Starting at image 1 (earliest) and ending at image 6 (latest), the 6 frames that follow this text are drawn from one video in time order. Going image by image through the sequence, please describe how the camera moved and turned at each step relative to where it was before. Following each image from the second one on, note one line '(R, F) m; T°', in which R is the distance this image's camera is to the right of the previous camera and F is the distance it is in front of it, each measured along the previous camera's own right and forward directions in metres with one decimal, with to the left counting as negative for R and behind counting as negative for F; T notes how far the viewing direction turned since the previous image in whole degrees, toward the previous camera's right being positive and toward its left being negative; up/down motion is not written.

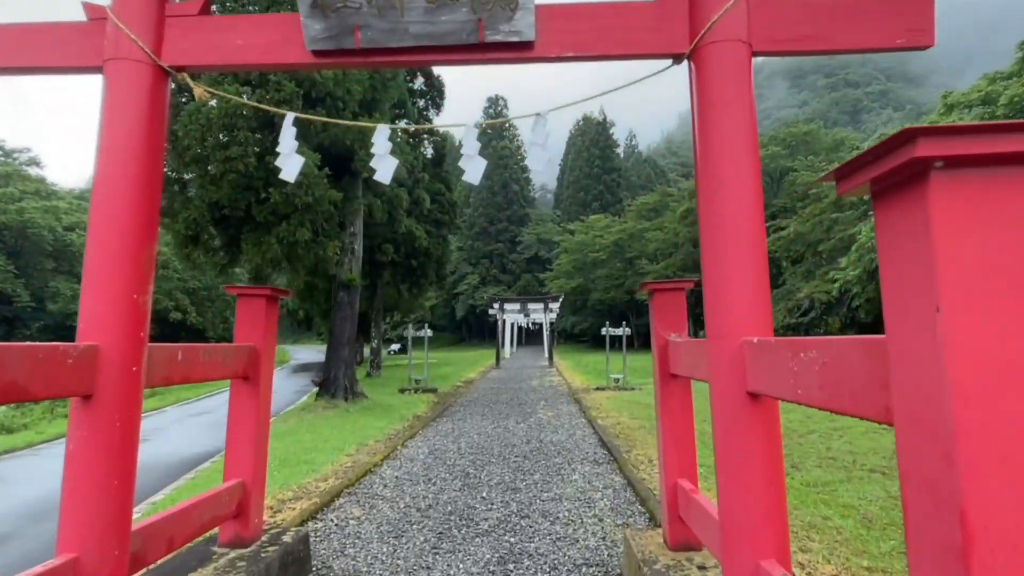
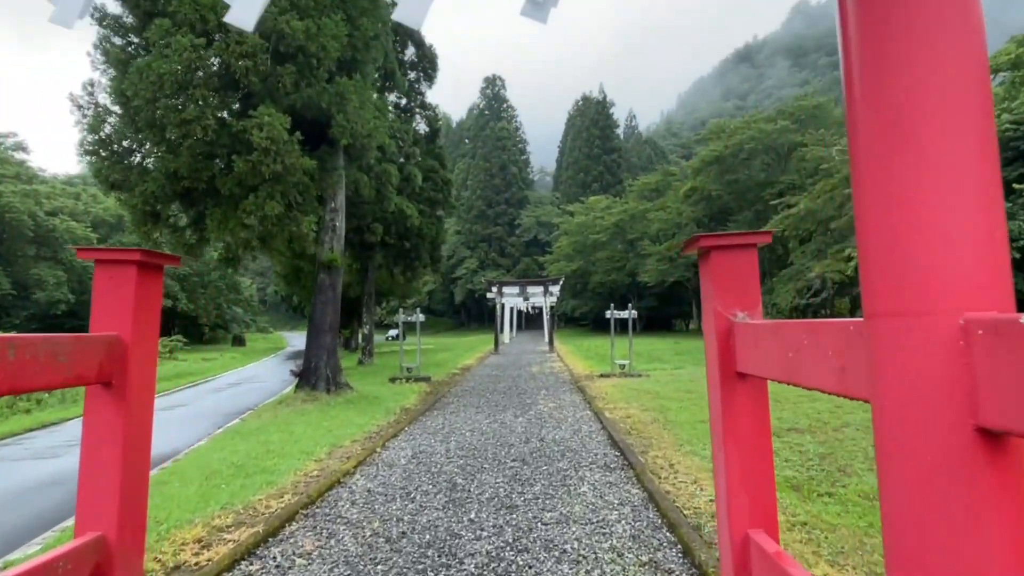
(0.0, +1.0) m; 0°
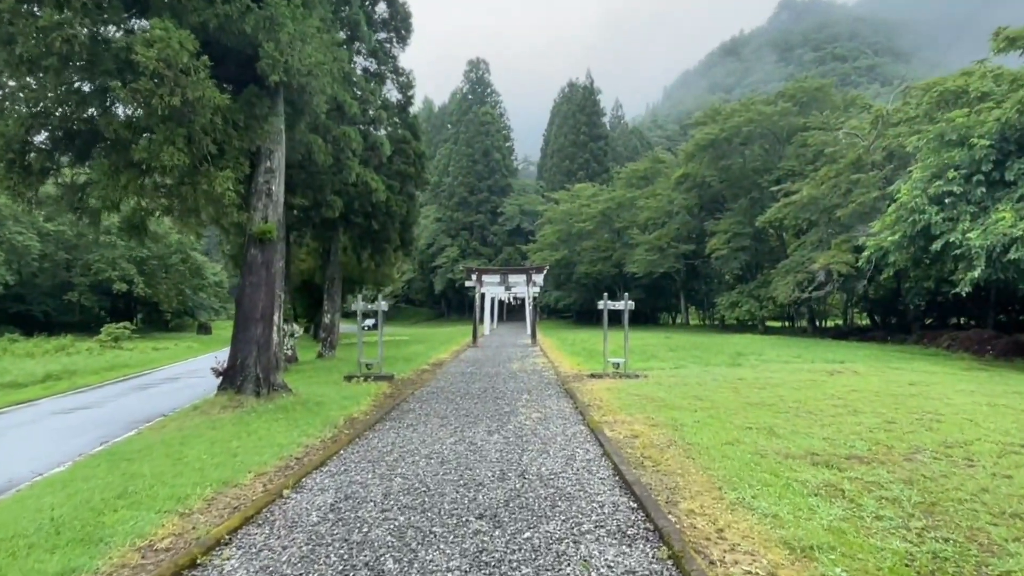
(+0.1, +1.8) m; +2°
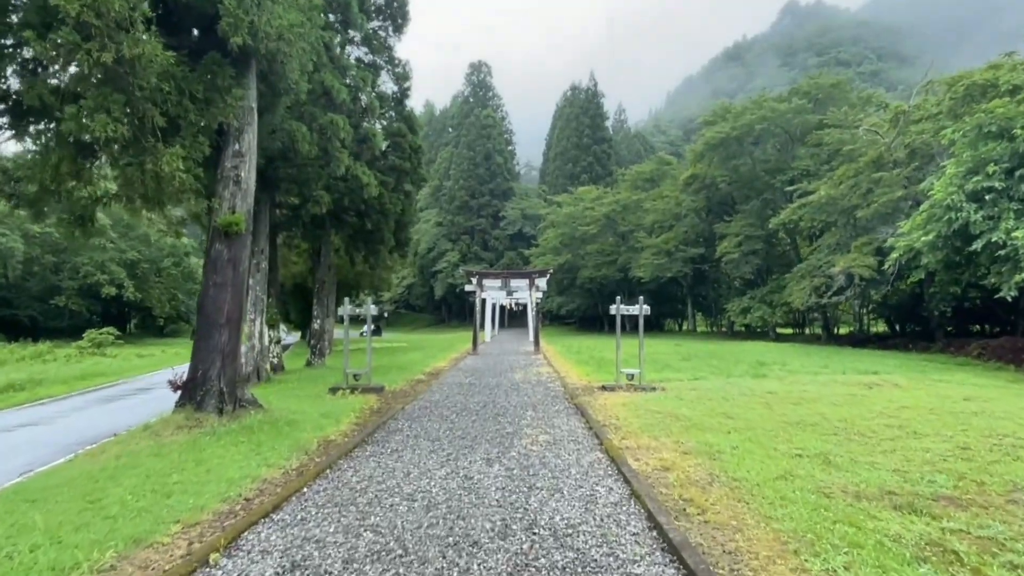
(0.0, +1.1) m; 0°
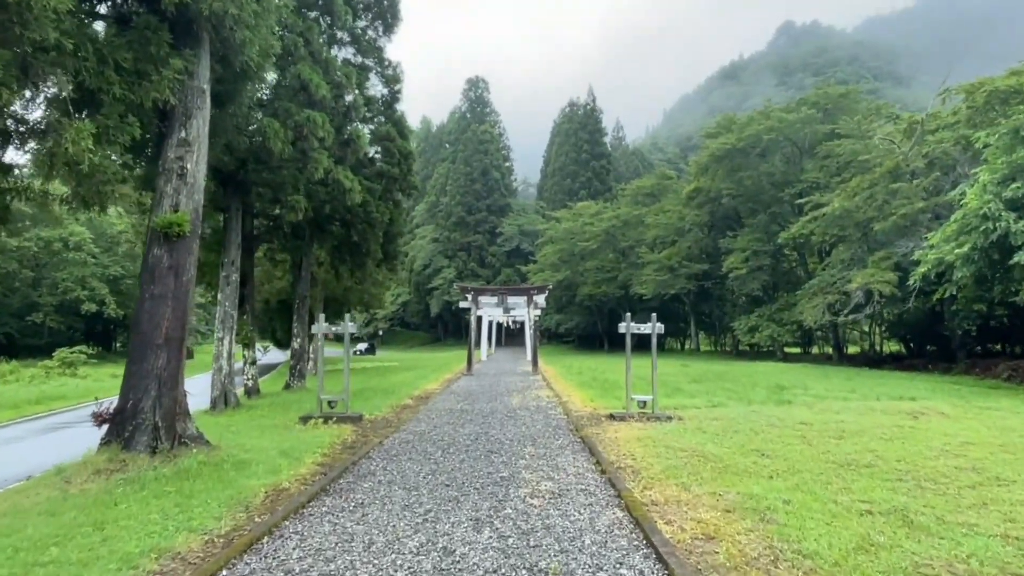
(0.0, +1.1) m; 0°
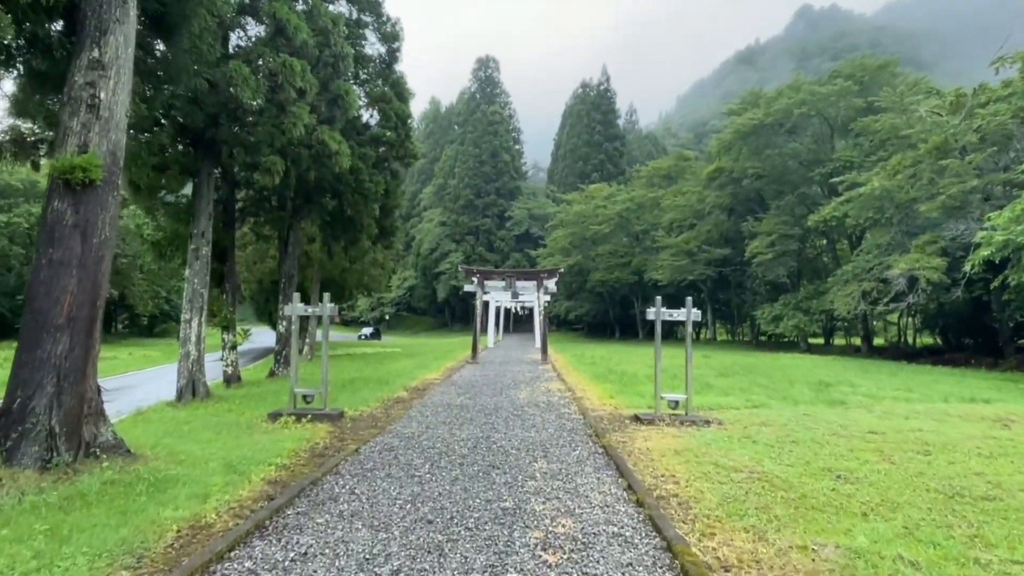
(0.0, +1.4) m; -1°
